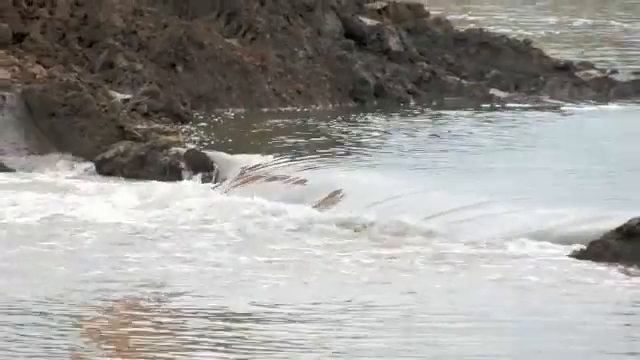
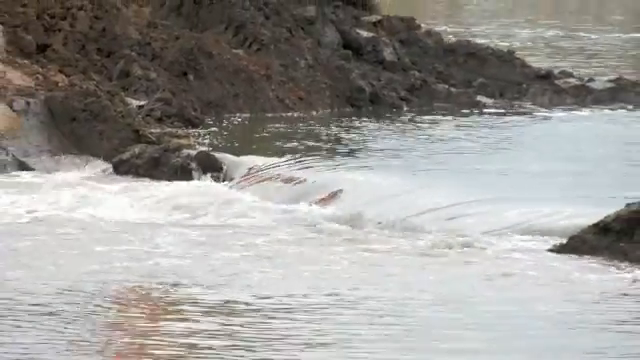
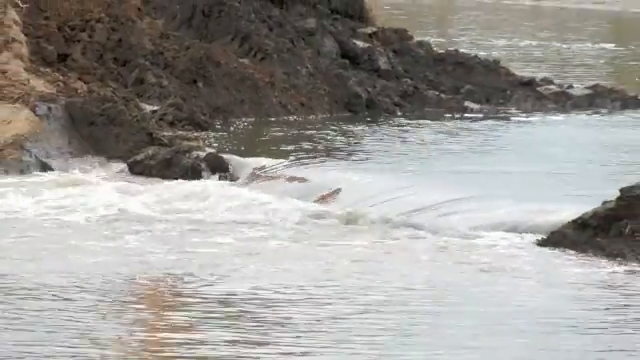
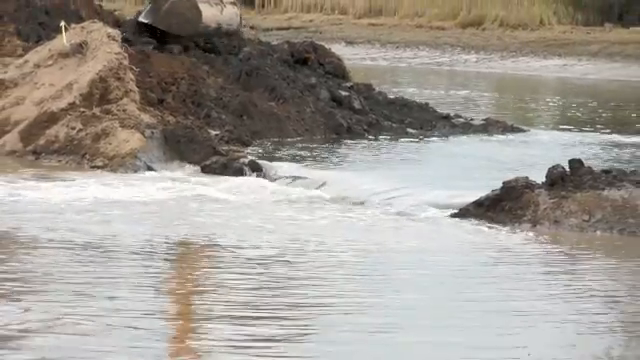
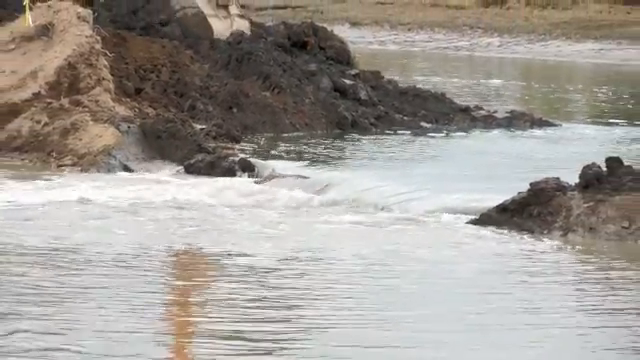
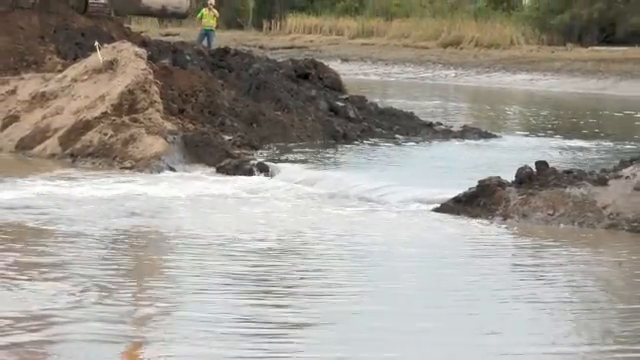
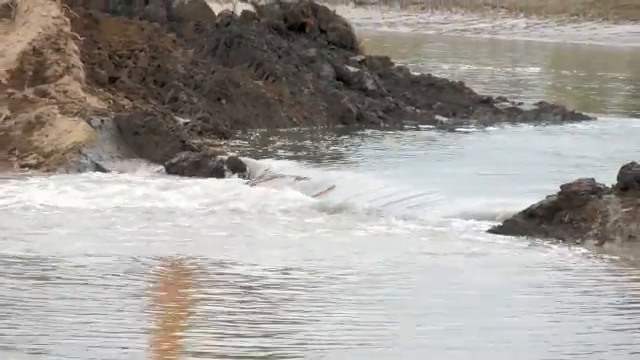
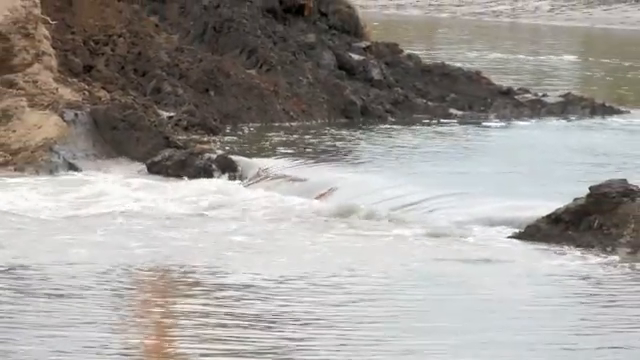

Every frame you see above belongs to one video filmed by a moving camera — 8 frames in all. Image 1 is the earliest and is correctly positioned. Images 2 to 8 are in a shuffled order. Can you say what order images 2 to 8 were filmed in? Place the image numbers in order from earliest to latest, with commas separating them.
2, 3, 8, 7, 5, 4, 6
